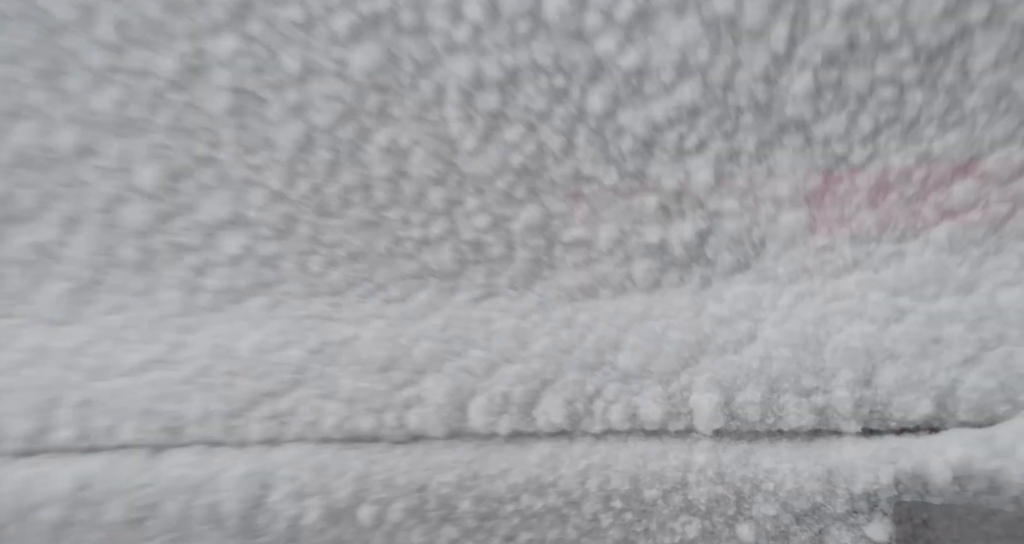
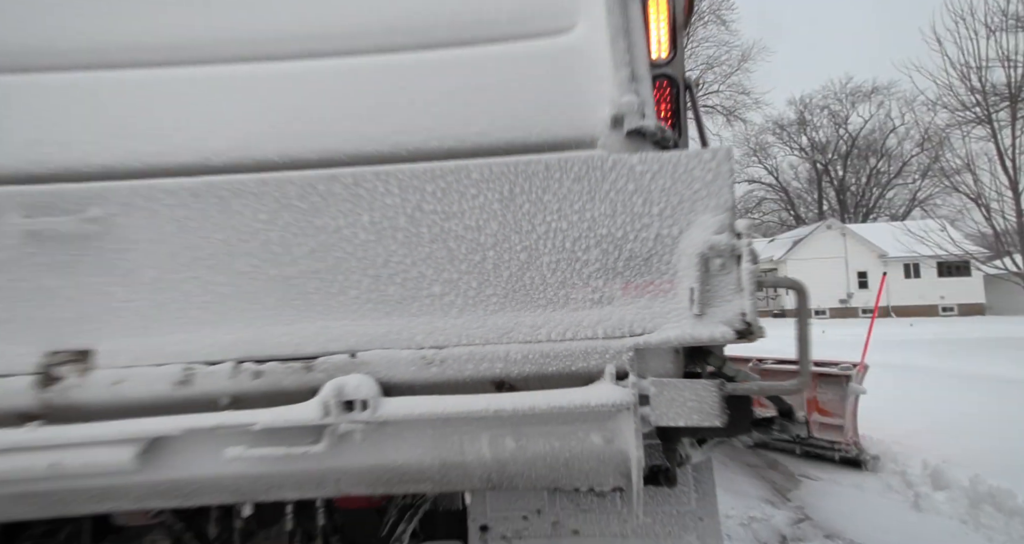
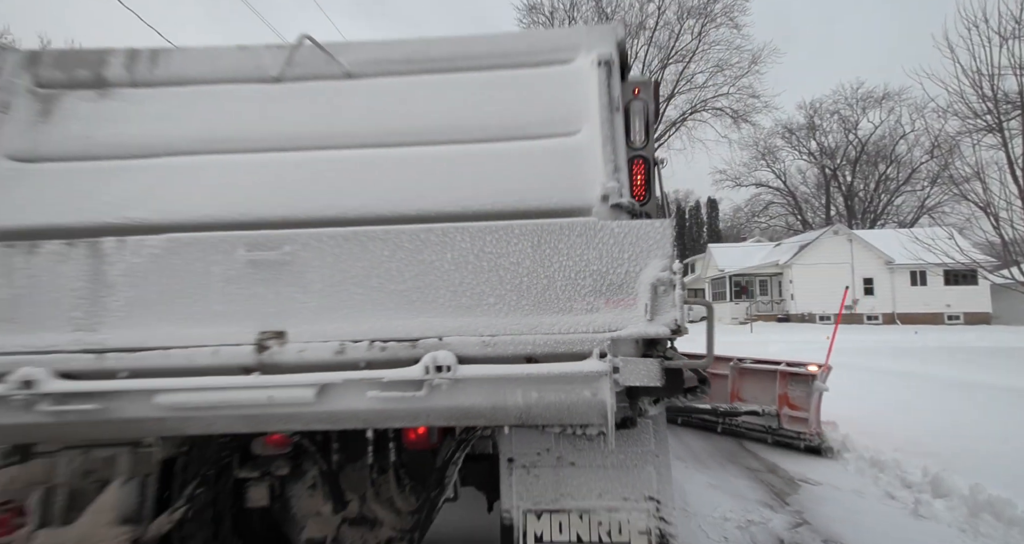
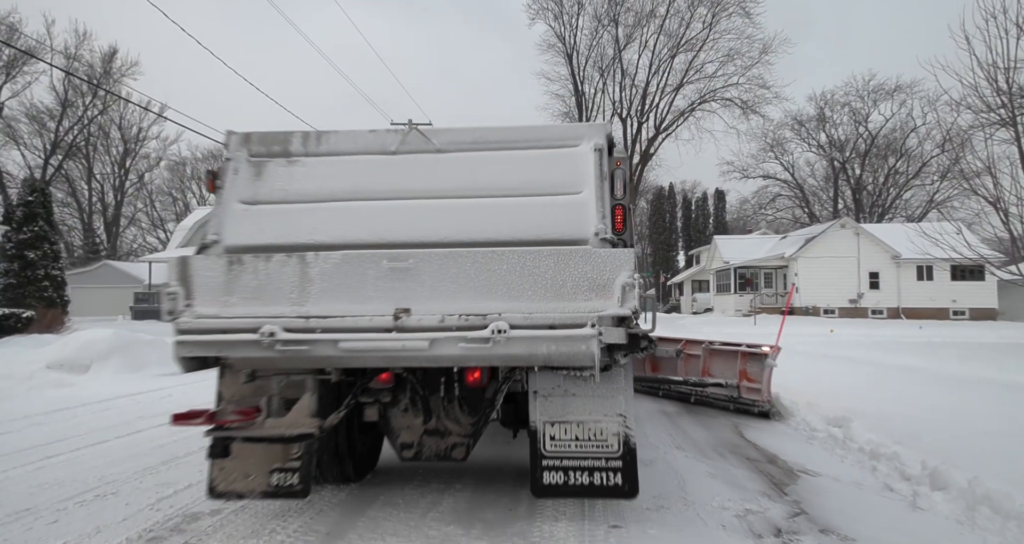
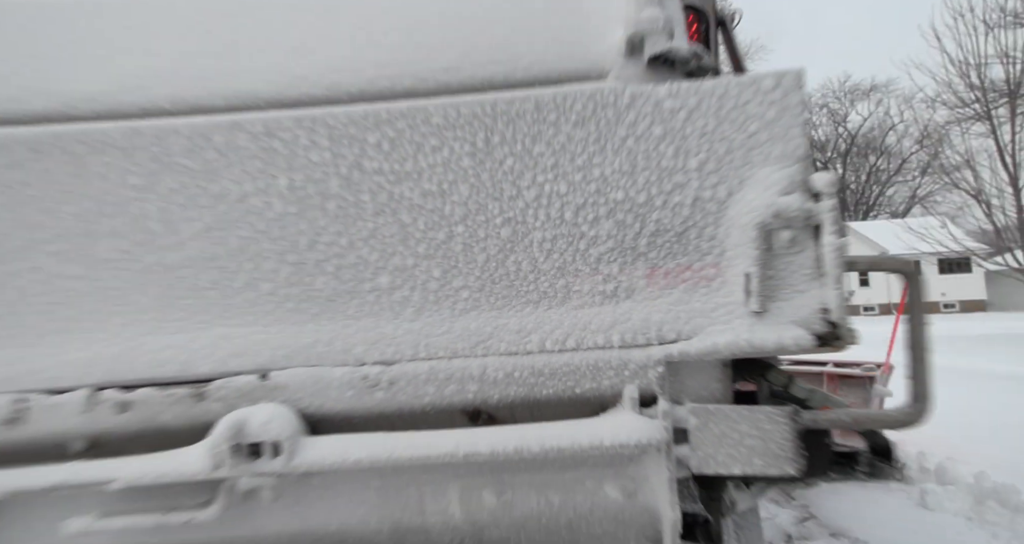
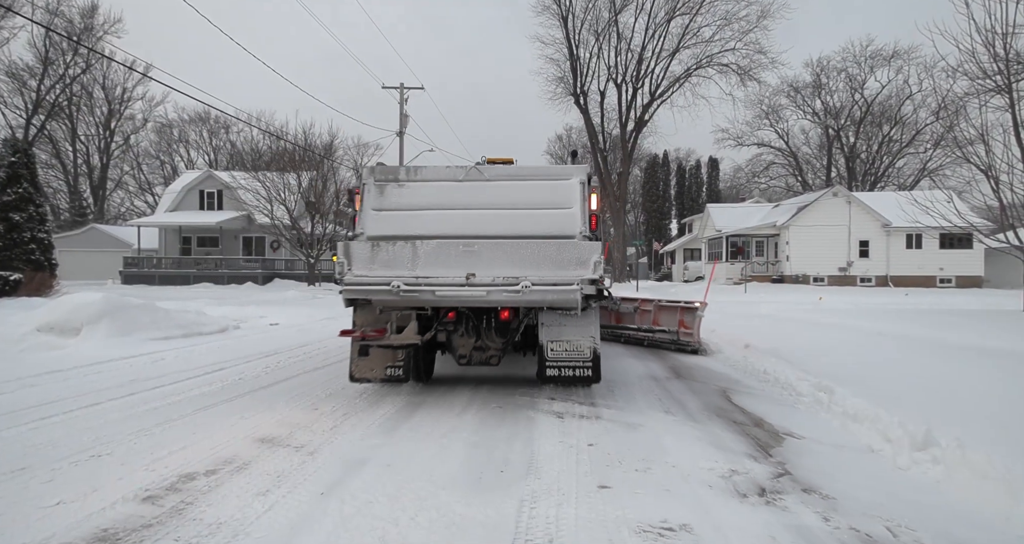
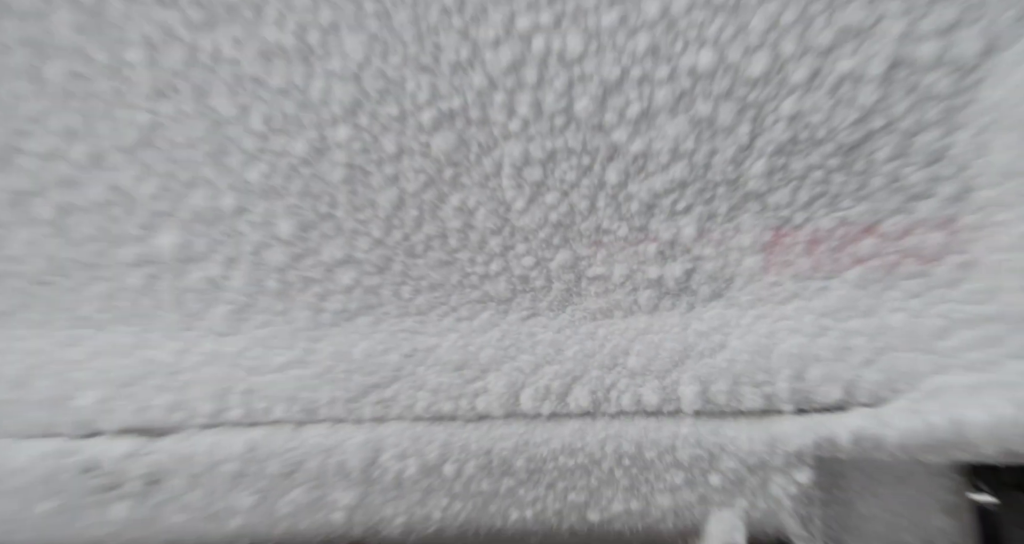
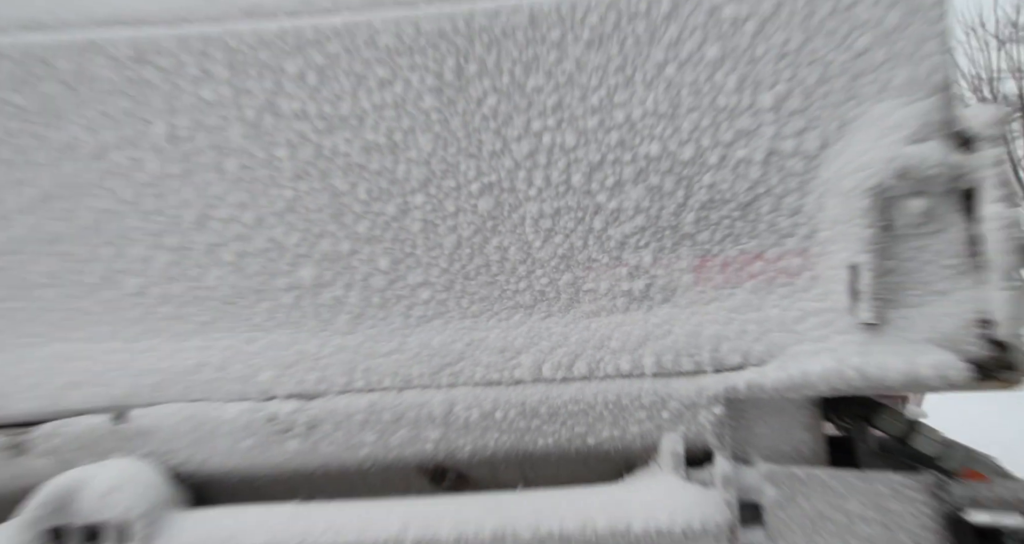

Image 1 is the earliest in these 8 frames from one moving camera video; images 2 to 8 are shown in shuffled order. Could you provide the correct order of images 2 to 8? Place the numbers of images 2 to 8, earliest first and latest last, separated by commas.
7, 8, 5, 2, 3, 4, 6
